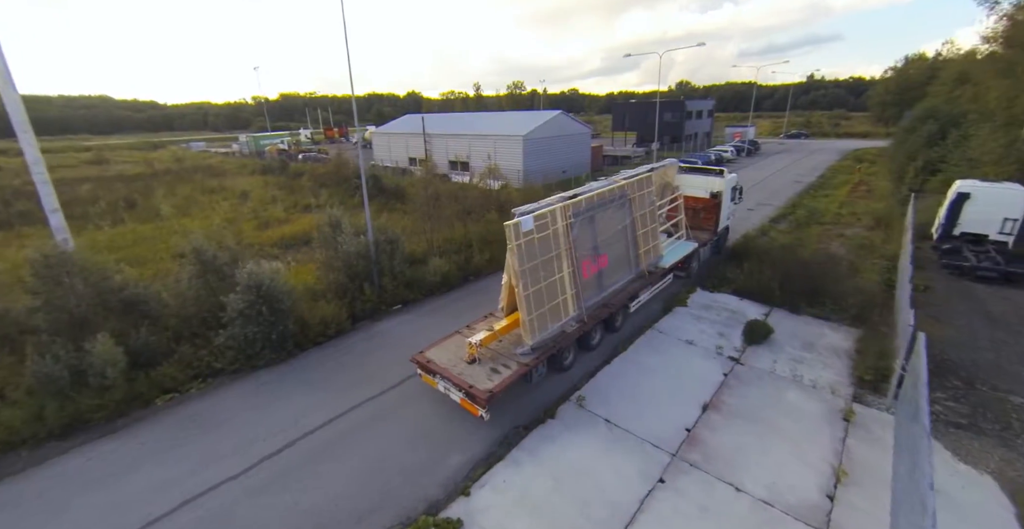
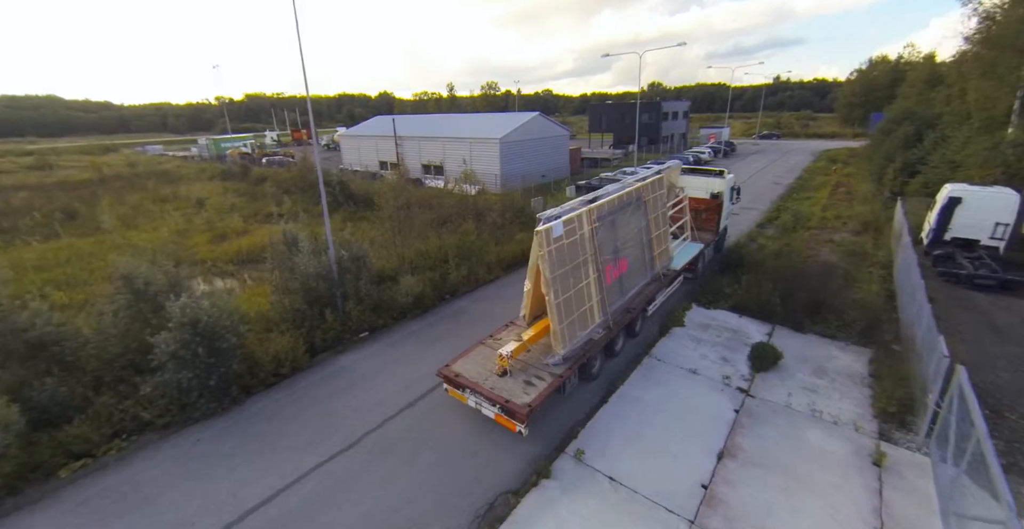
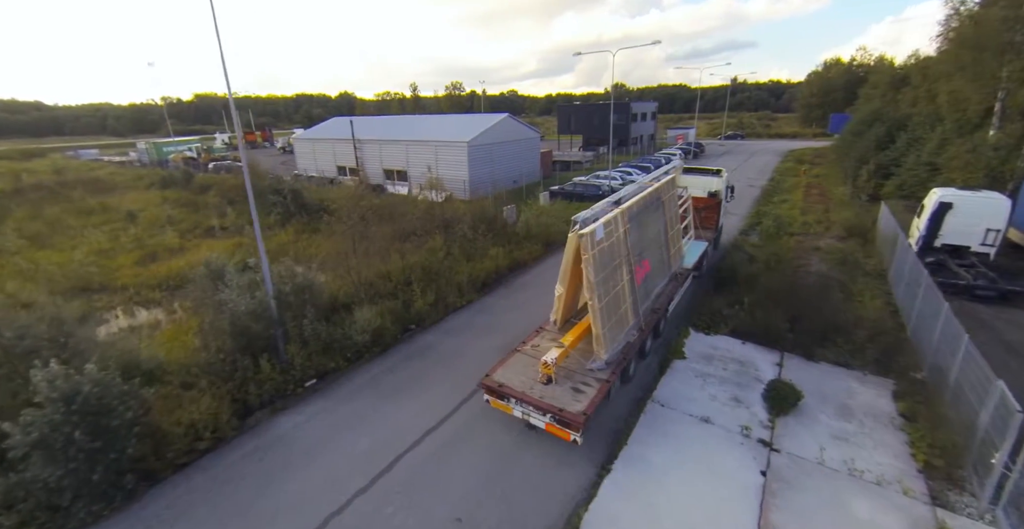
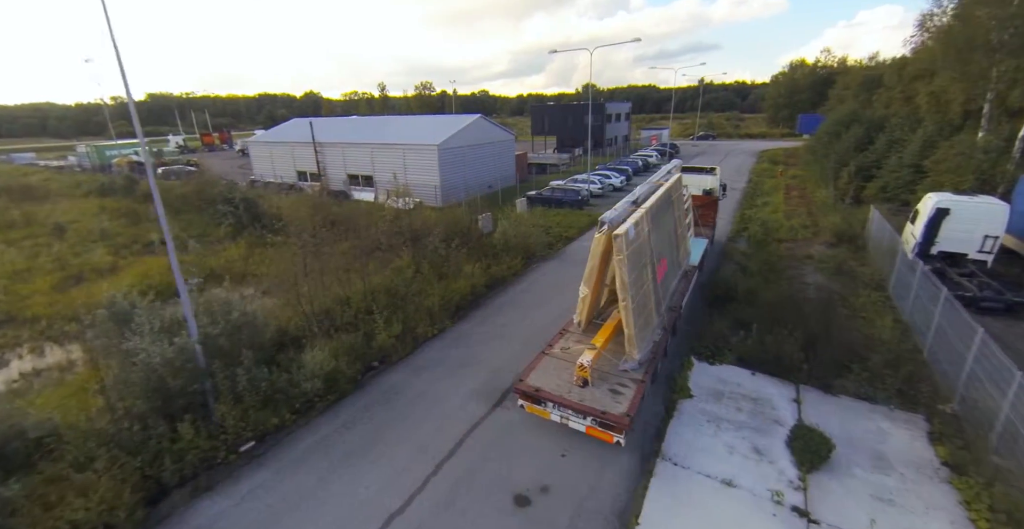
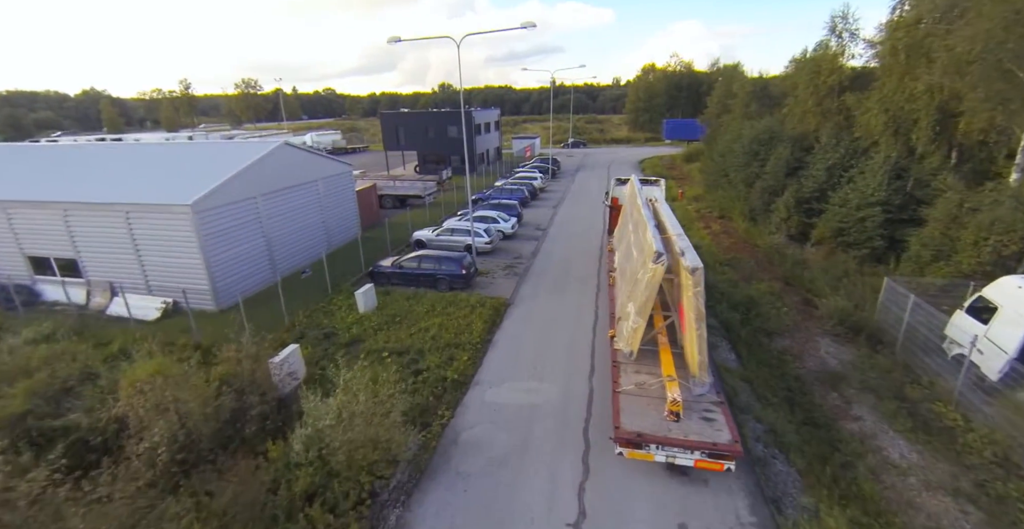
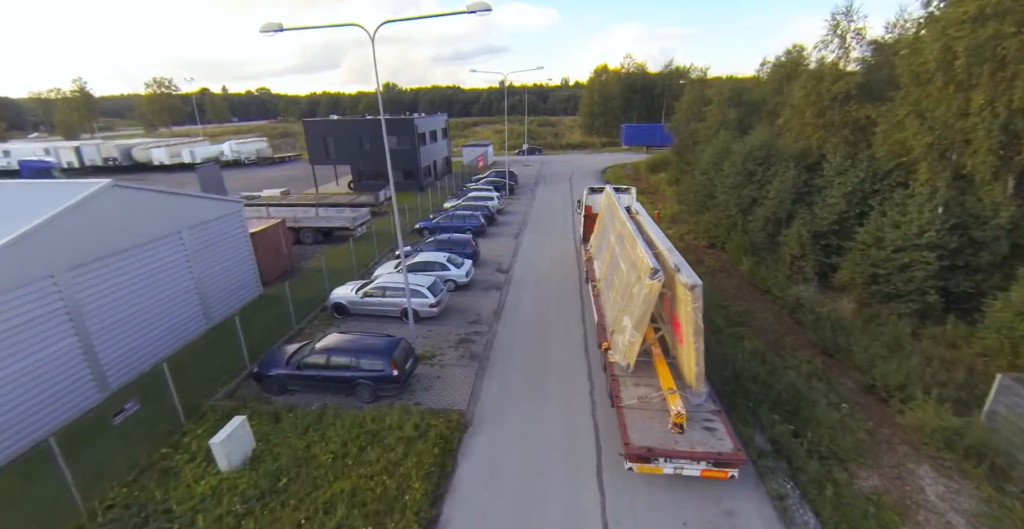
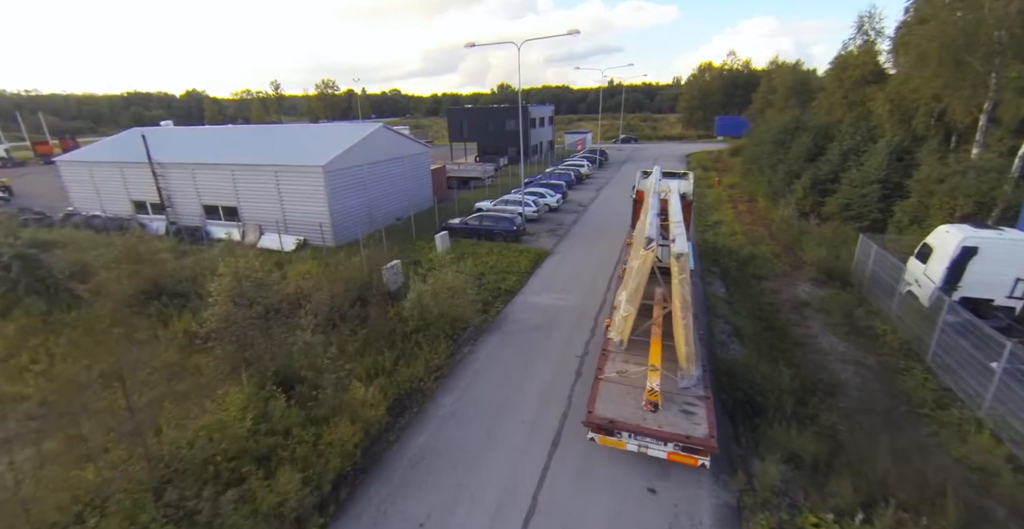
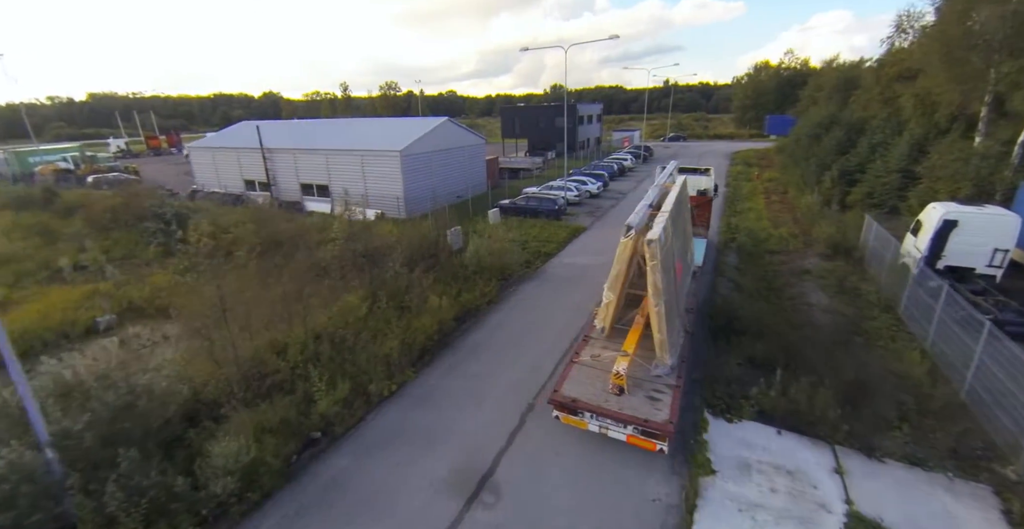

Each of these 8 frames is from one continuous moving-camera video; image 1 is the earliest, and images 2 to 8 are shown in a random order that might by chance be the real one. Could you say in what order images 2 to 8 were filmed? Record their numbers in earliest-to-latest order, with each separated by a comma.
2, 3, 4, 8, 7, 5, 6
